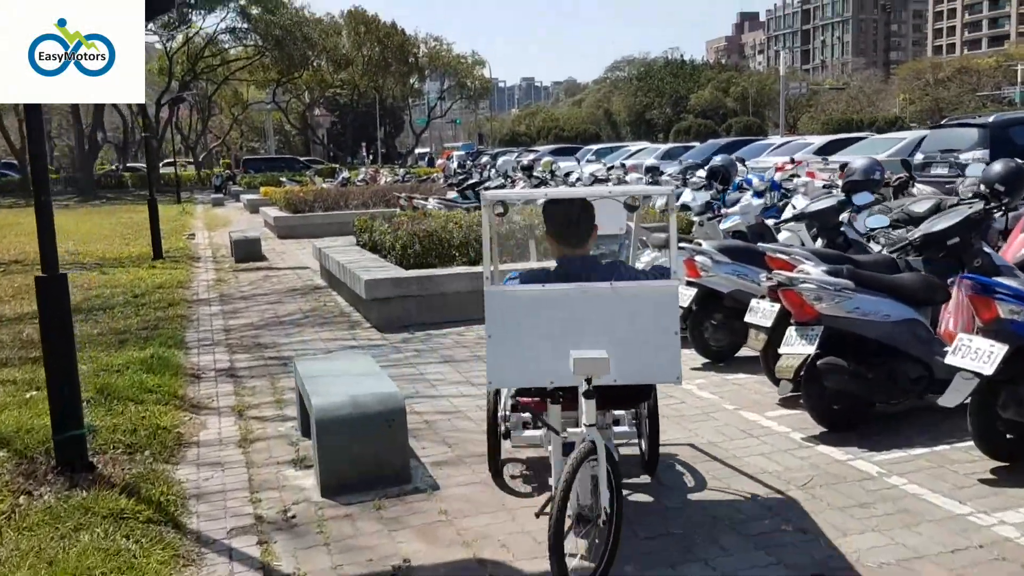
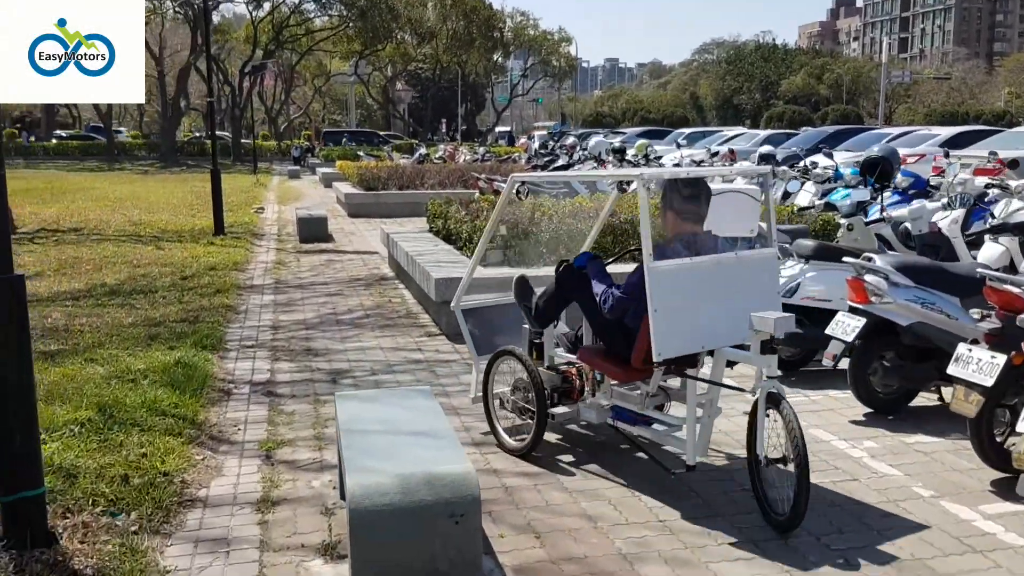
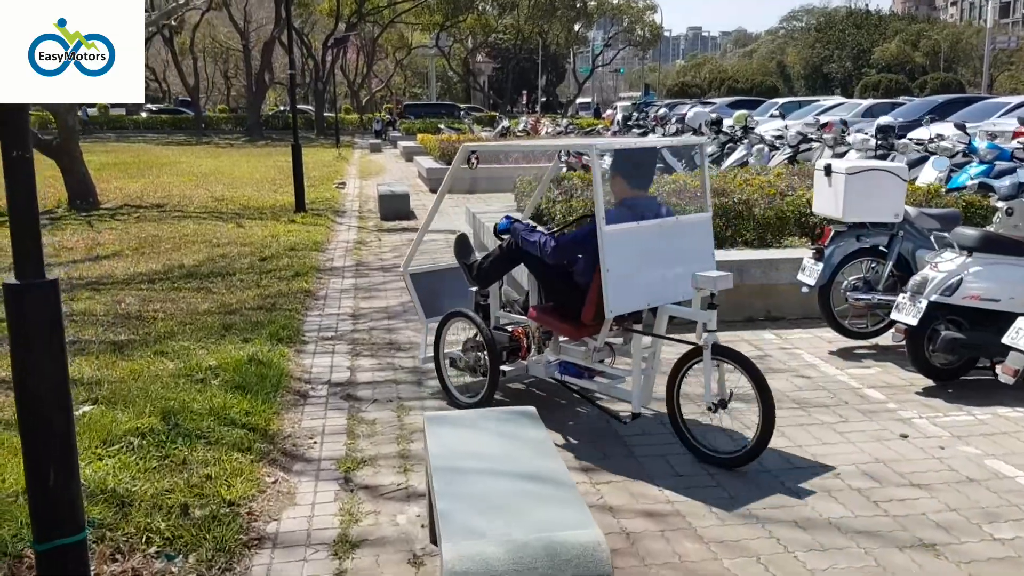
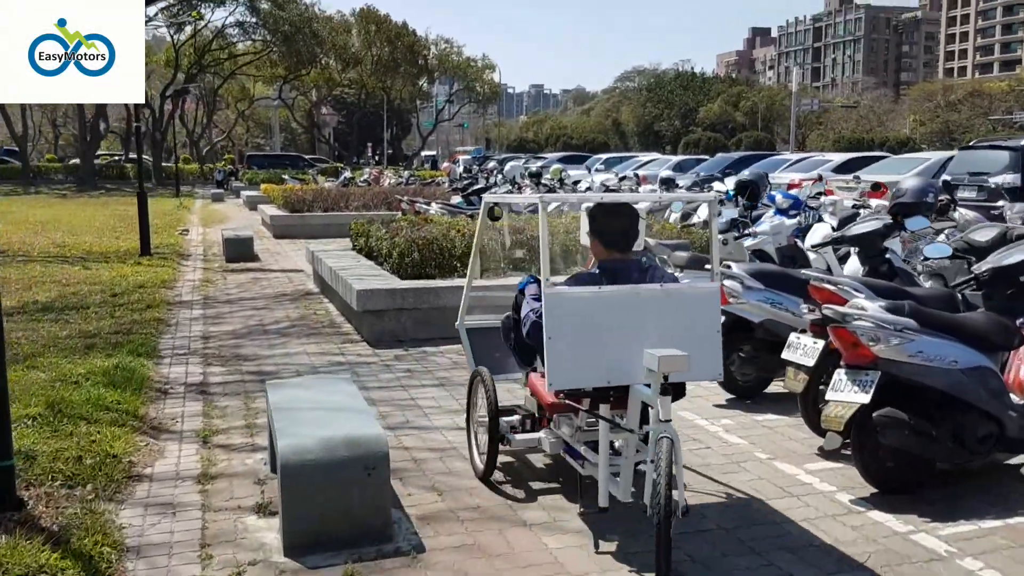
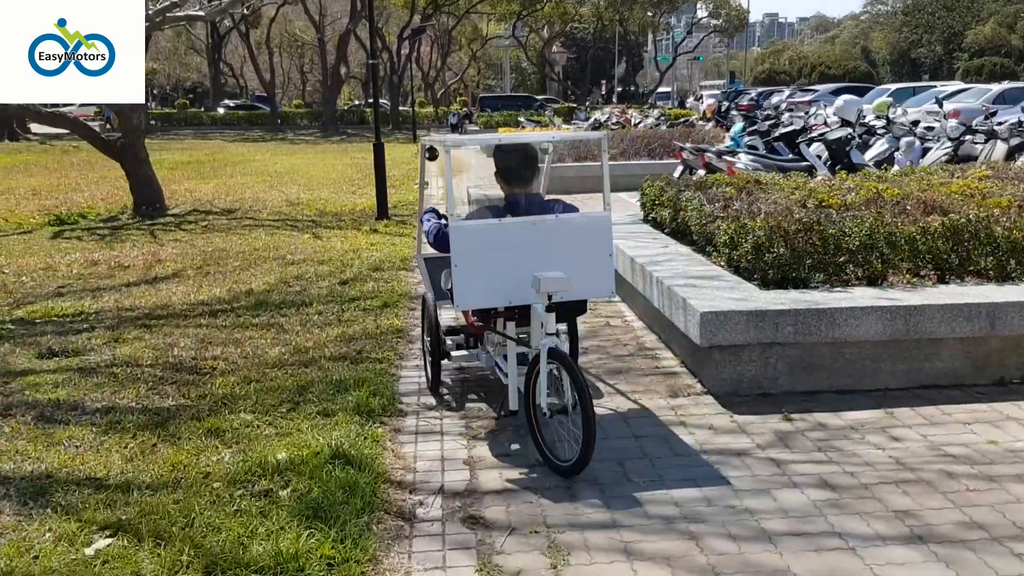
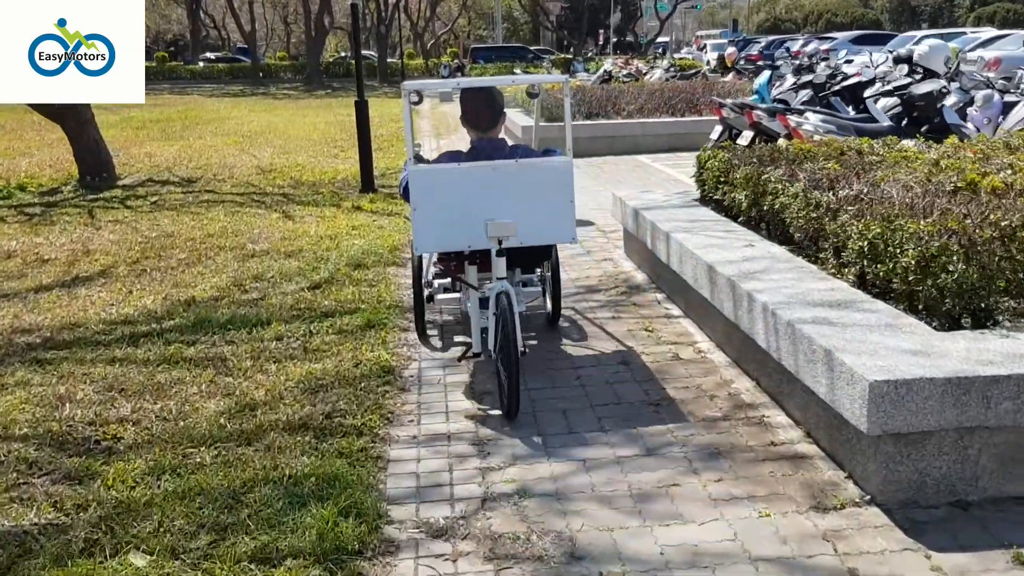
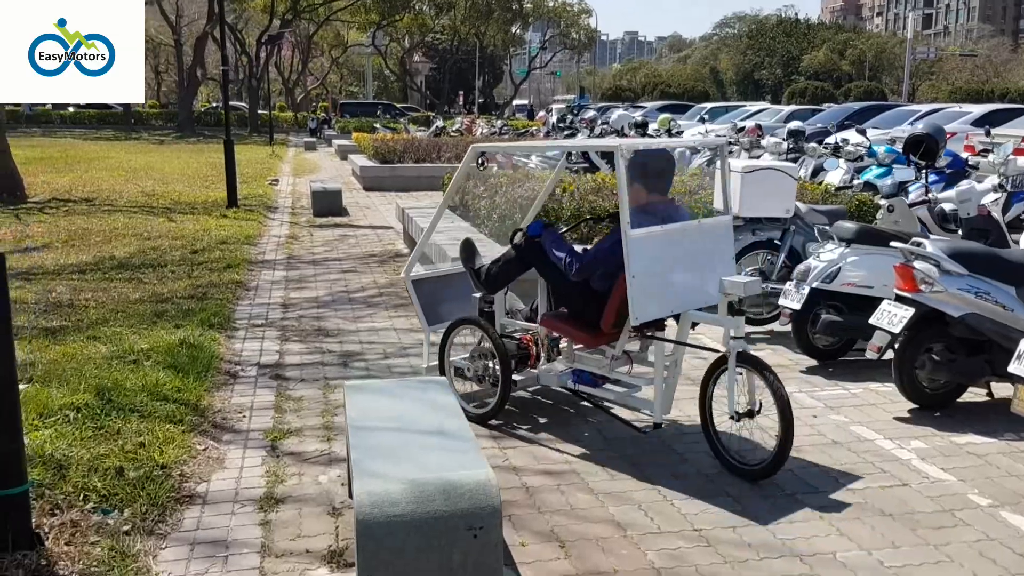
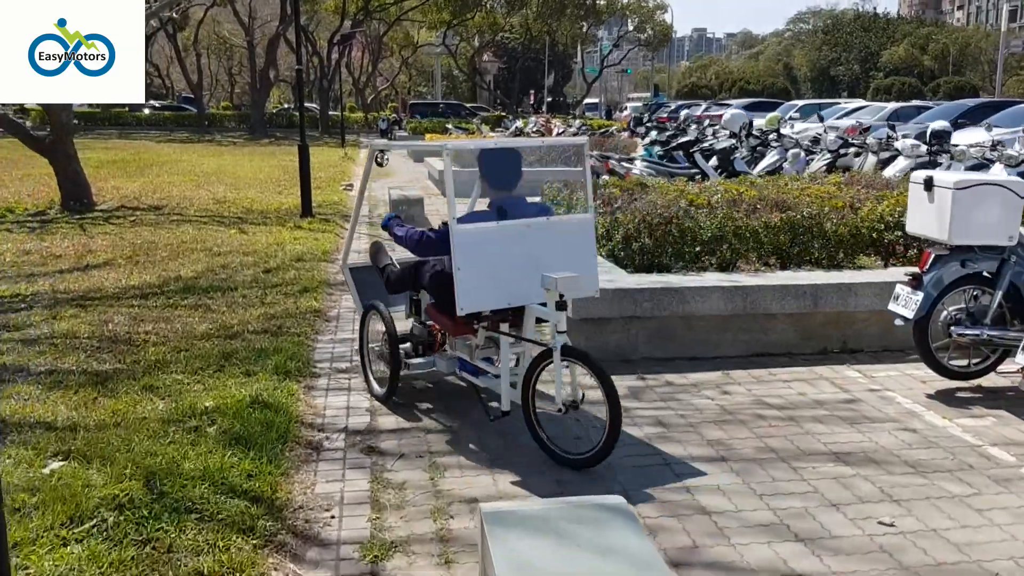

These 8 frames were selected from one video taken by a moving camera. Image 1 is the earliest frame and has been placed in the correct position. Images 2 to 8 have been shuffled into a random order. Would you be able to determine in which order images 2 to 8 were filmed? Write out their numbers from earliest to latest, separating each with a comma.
4, 2, 7, 3, 8, 5, 6
